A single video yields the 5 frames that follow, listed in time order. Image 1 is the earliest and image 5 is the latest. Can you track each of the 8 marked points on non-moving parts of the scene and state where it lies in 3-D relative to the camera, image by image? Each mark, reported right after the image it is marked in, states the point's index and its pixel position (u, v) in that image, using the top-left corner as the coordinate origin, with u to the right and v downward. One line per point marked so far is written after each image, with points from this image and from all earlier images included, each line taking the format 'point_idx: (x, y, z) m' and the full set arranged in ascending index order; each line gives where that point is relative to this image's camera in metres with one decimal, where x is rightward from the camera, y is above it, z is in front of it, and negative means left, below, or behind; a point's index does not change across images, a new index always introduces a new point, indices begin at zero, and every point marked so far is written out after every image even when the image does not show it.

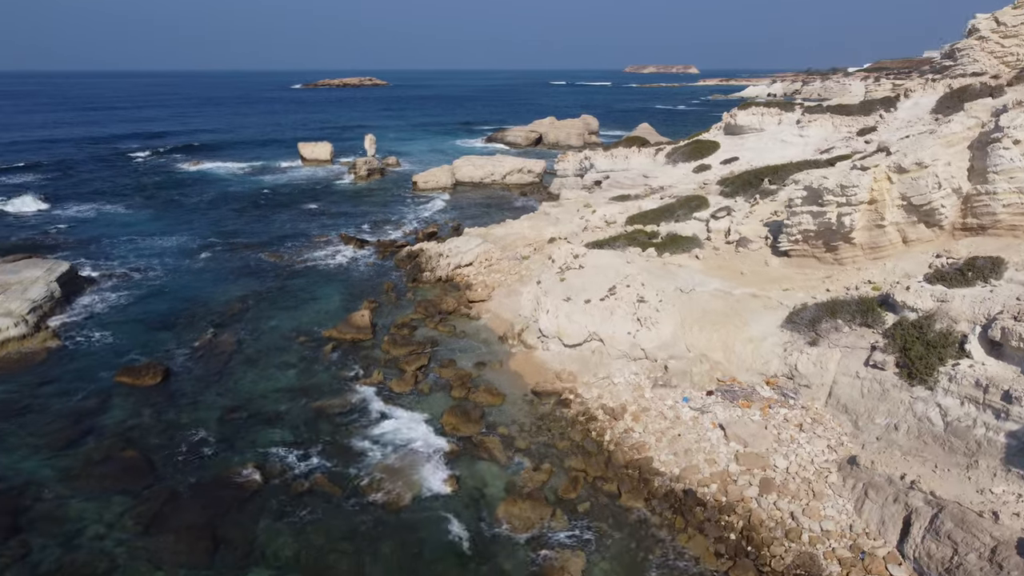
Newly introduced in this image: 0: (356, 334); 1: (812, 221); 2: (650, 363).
0: (-3.9, -1.2, +19.4) m
1: (+7.1, +1.6, +18.5) m
2: (+2.8, -1.5, +16.2) m
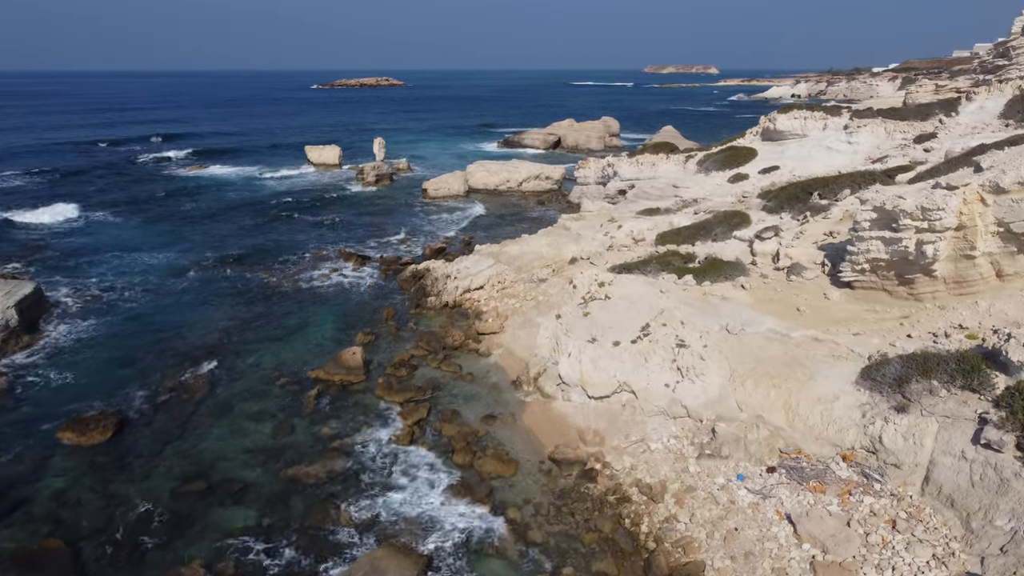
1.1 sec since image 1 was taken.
0: (-3.6, -1.9, +16.7) m
1: (+7.4, +0.8, +15.6) m
2: (+3.1, -2.3, +13.4) m
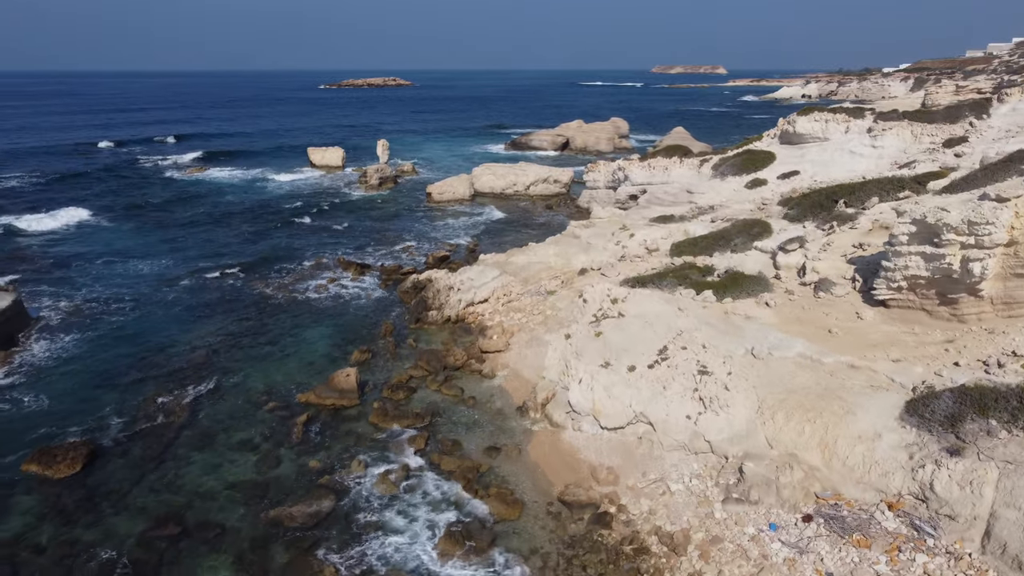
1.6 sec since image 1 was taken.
0: (-3.4, -2.2, +15.5) m
1: (+7.5, +0.4, +14.3) m
2: (+3.2, -2.7, +12.1) m
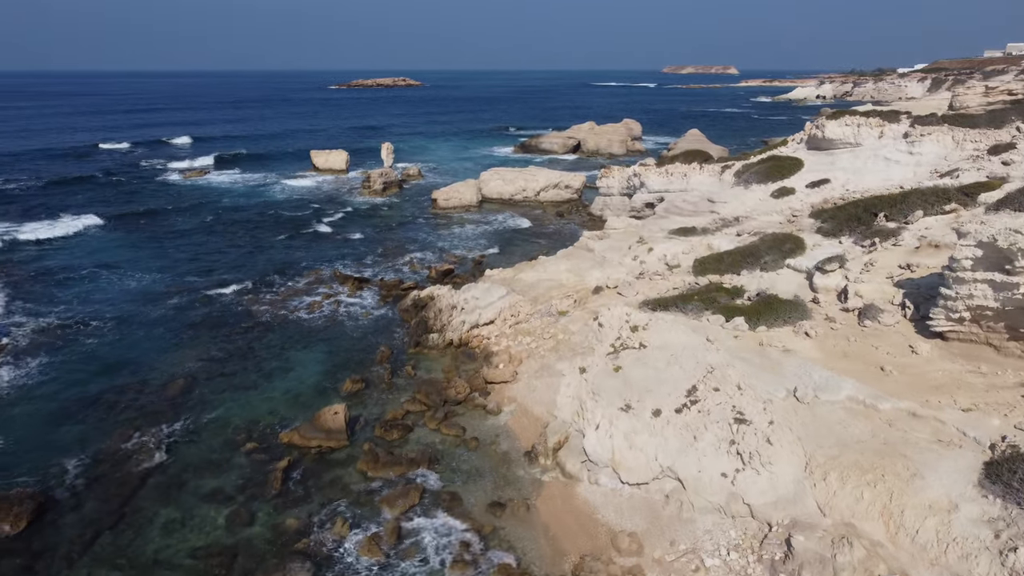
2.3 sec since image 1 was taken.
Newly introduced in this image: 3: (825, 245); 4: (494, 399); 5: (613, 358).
0: (-3.3, -2.7, +13.8) m
1: (+7.6, -0.1, +12.4) m
2: (+3.2, -3.2, +10.3) m
3: (+7.6, +1.1, +19.1) m
4: (-0.4, -2.2, +15.6) m
5: (+1.9, -1.3, +14.5) m
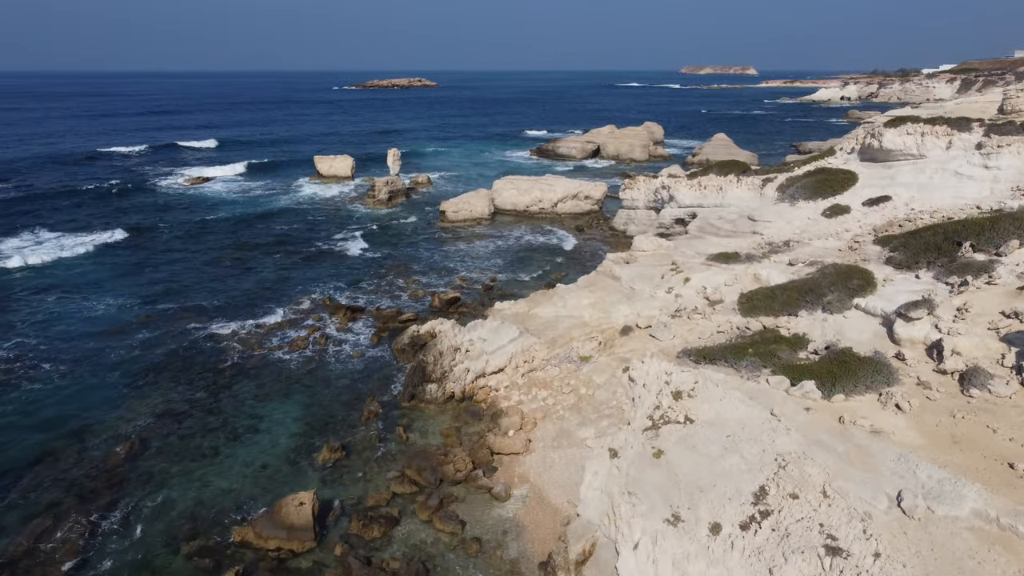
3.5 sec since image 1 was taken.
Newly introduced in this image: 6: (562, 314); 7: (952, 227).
0: (-3.2, -3.5, +10.9) m
1: (+7.8, -1.0, +9.3) m
2: (+3.3, -4.1, +7.3) m
3: (+7.9, +0.2, +15.9) m
4: (-0.2, -3.0, +12.7) m
5: (+2.0, -2.1, +11.4) m
6: (+1.1, -0.6, +18.0) m
7: (+9.8, +1.4, +17.5) m
